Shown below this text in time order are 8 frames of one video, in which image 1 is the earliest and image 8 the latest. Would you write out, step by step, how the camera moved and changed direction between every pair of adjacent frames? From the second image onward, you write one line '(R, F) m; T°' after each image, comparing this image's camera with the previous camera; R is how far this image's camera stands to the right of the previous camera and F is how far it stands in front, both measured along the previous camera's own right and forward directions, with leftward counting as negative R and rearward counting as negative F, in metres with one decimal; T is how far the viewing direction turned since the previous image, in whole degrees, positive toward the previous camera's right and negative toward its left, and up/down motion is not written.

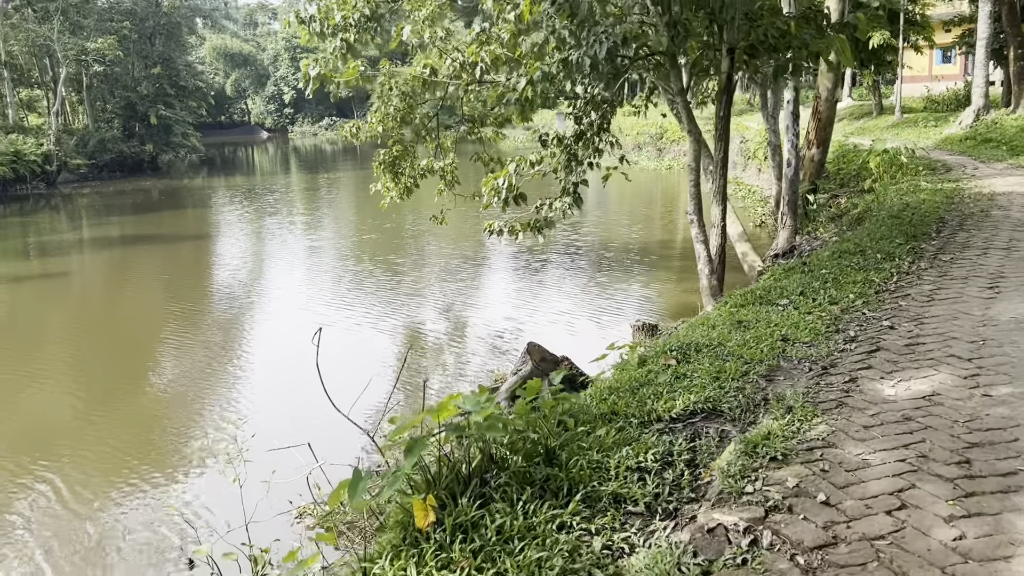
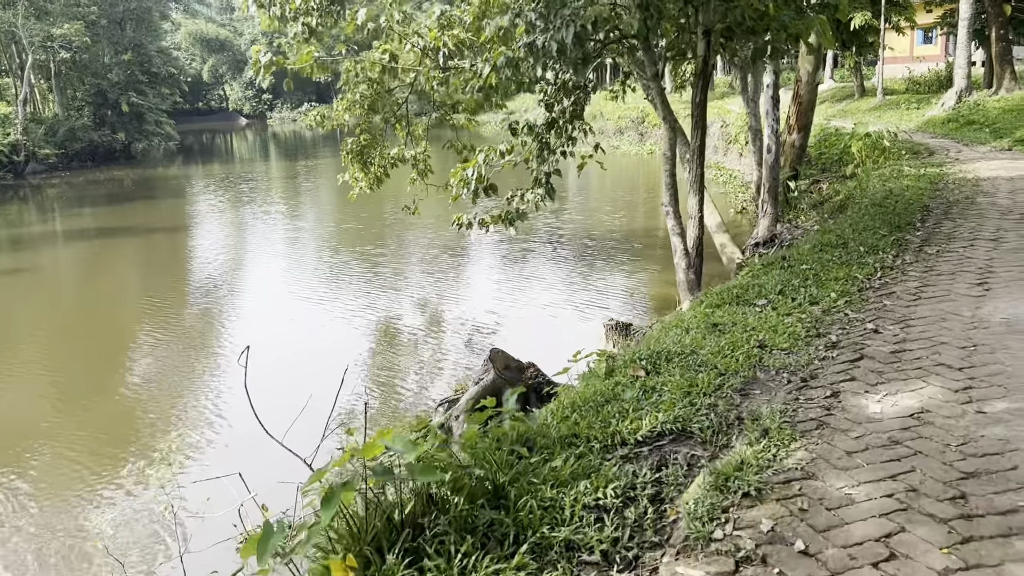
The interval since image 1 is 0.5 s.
(+0.1, +0.3) m; +1°
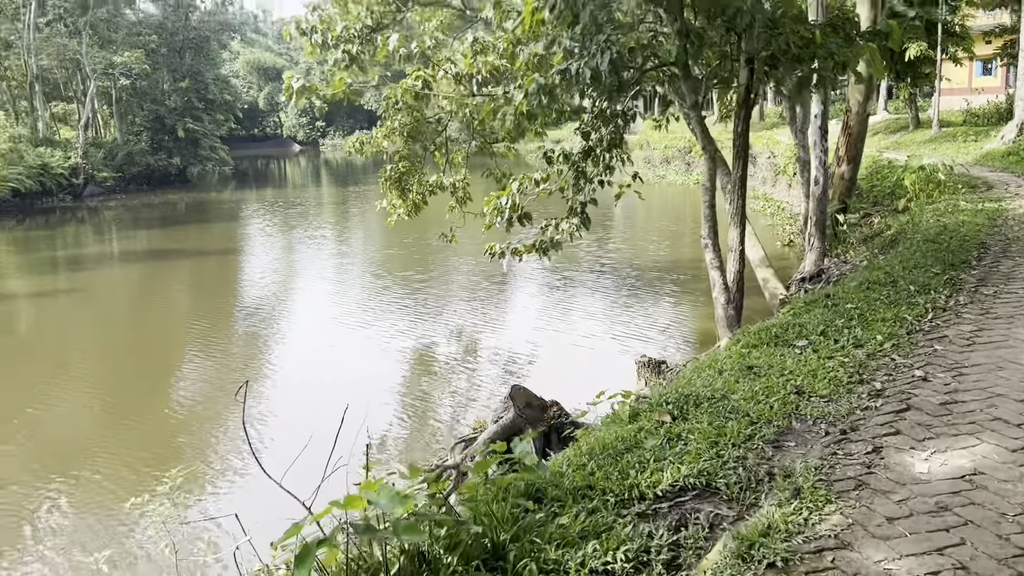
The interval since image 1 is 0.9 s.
(+0.1, +0.2) m; -3°
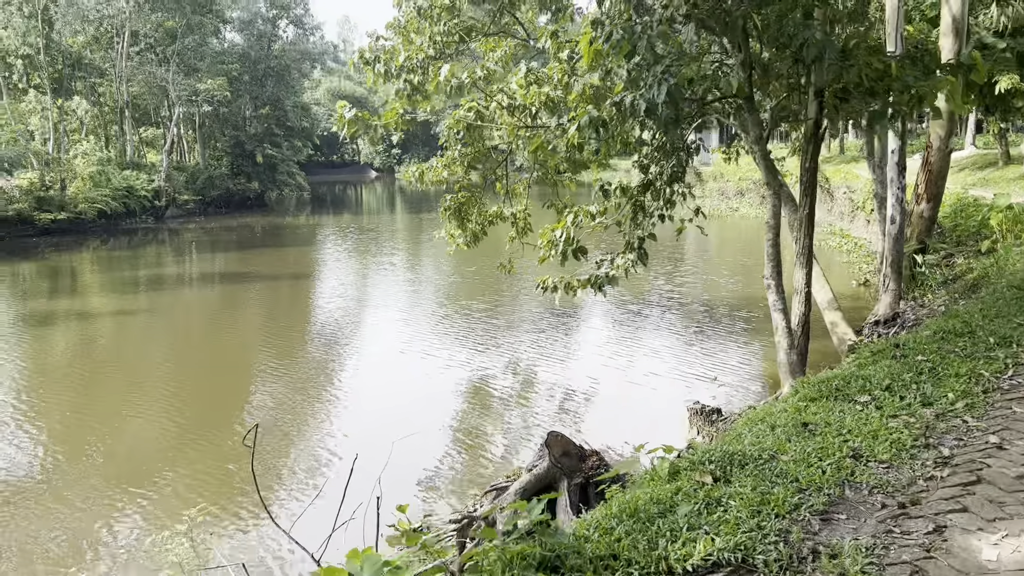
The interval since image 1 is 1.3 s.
(+0.1, +0.2) m; -5°
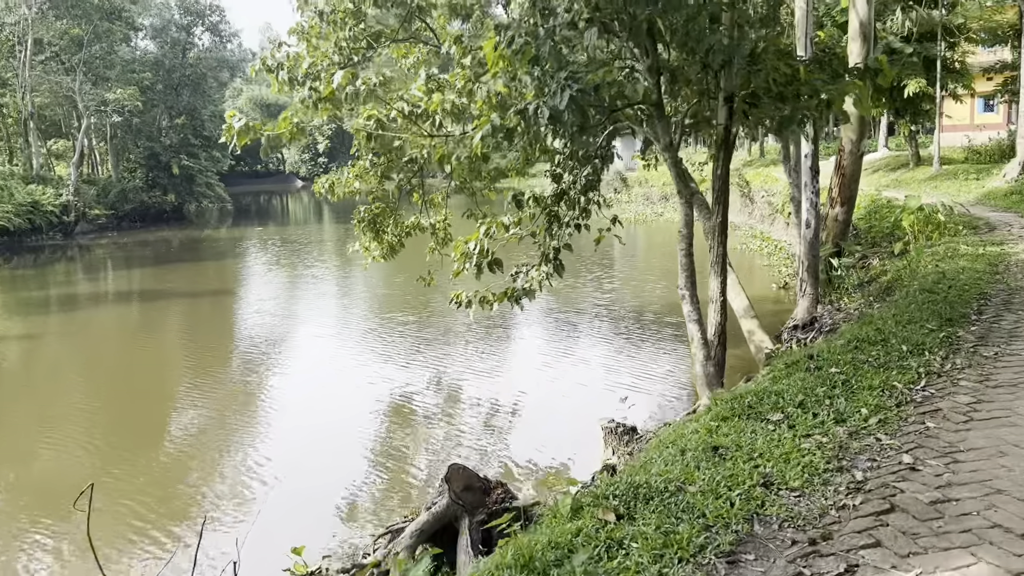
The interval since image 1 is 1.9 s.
(+0.2, +0.3) m; +4°
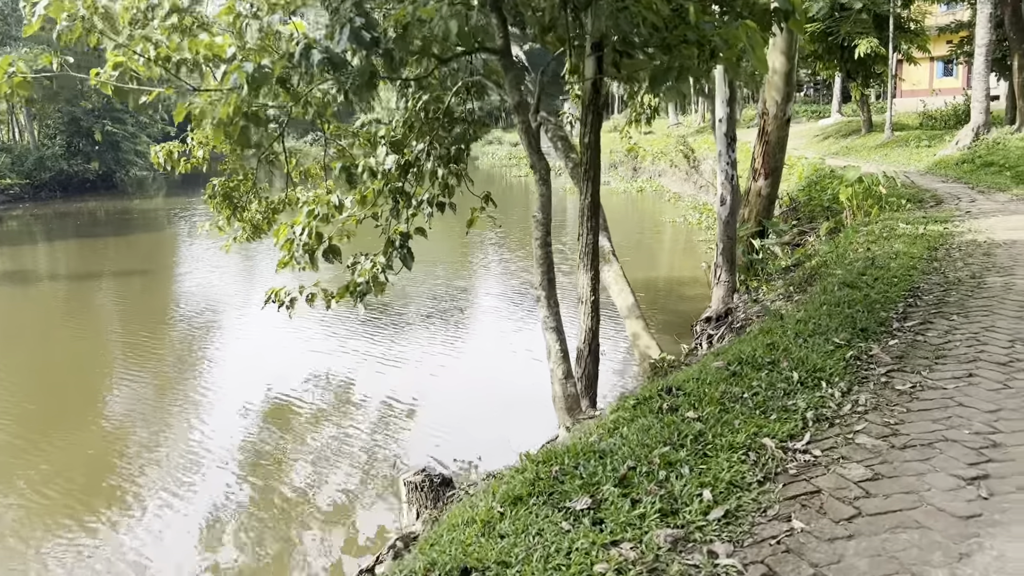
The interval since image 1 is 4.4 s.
(+0.9, +1.2) m; +2°
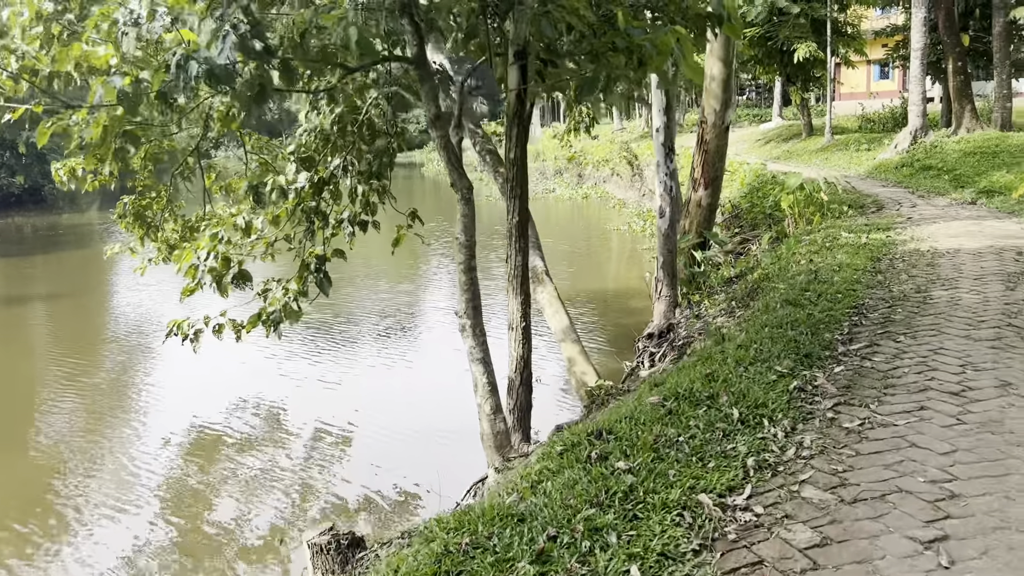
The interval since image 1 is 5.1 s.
(+0.2, +0.3) m; +3°
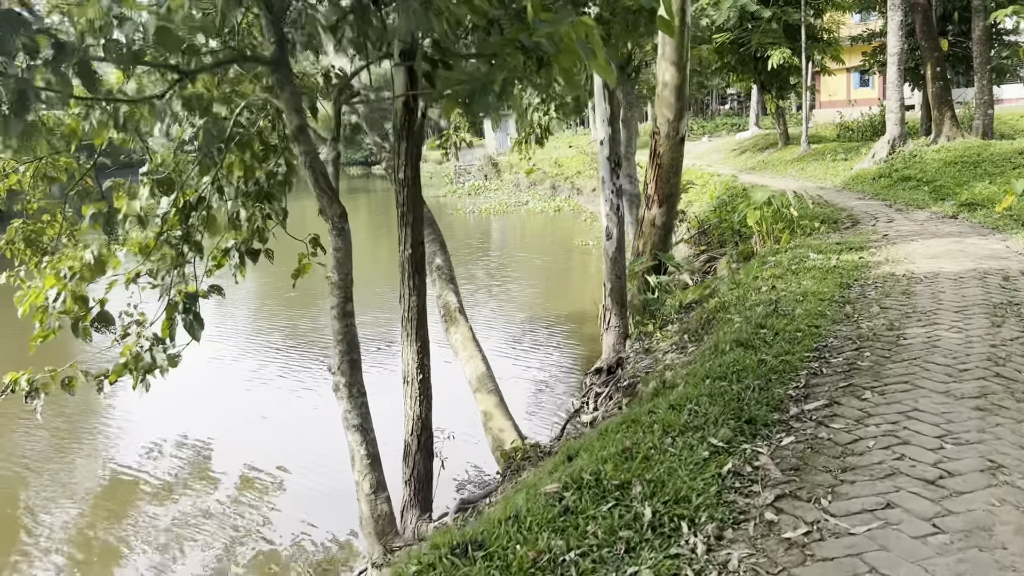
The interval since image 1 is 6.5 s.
(+0.4, +0.8) m; +1°
